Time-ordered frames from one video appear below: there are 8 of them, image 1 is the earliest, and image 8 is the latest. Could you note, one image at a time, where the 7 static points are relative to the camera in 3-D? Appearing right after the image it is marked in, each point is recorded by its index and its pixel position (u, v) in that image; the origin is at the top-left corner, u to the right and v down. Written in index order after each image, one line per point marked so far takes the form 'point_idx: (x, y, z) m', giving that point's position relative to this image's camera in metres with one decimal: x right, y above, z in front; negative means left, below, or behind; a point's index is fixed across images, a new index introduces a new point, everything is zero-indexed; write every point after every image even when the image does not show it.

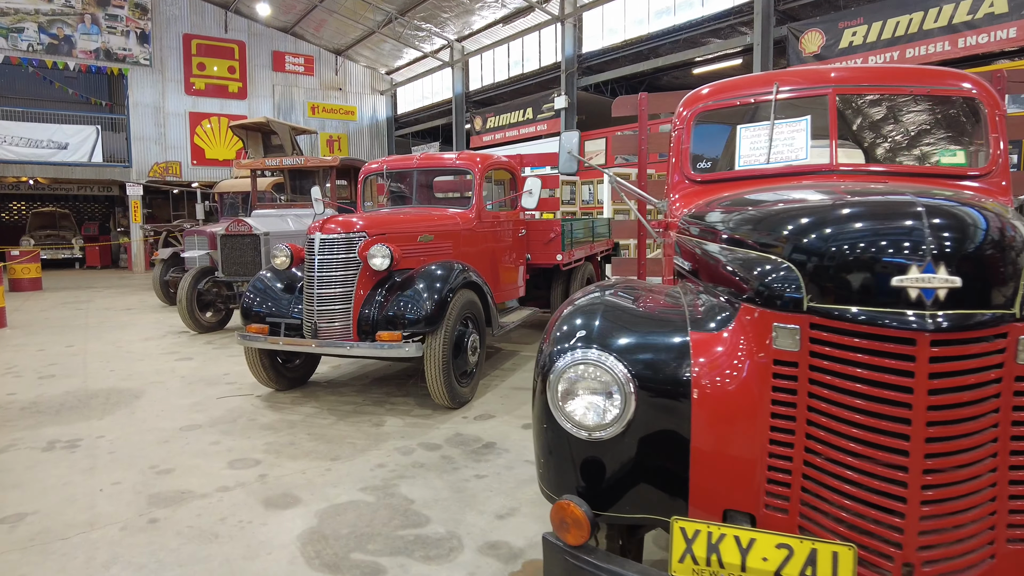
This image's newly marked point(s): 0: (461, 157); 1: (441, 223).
0: (-0.4, +1.0, +5.3) m
1: (-0.5, +0.4, +4.8) m
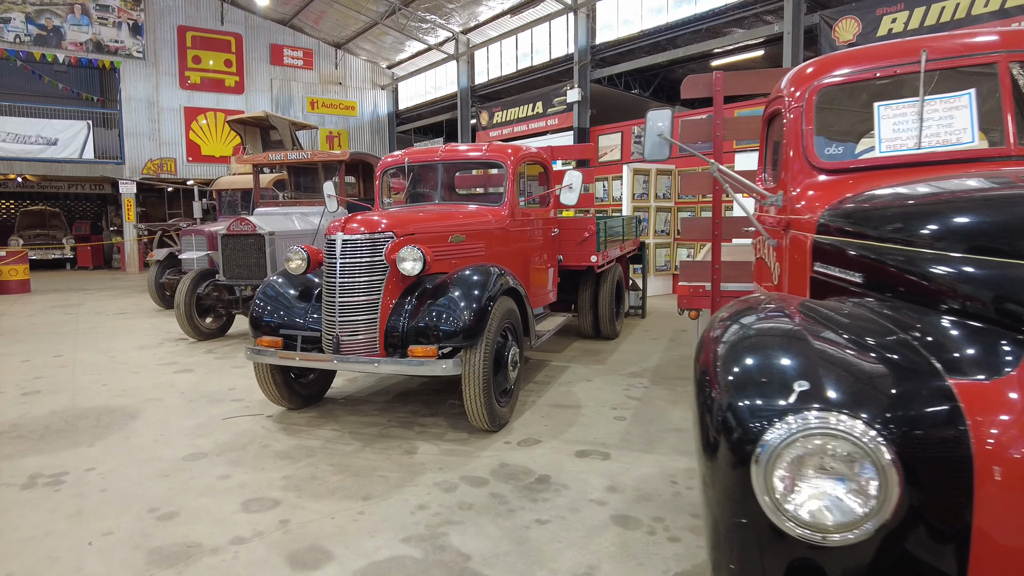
0: (-0.1, +1.0, +4.8) m
1: (-0.2, +0.4, +4.3) m
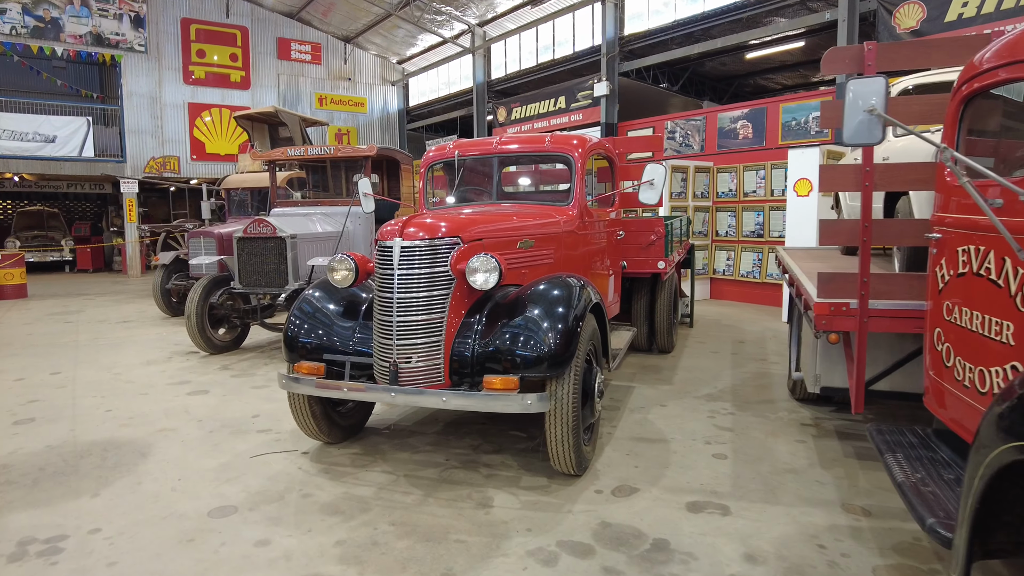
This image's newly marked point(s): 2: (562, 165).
0: (+0.3, +0.9, +4.1) m
1: (+0.1, +0.3, +3.7) m
2: (+0.3, +0.7, +4.1) m
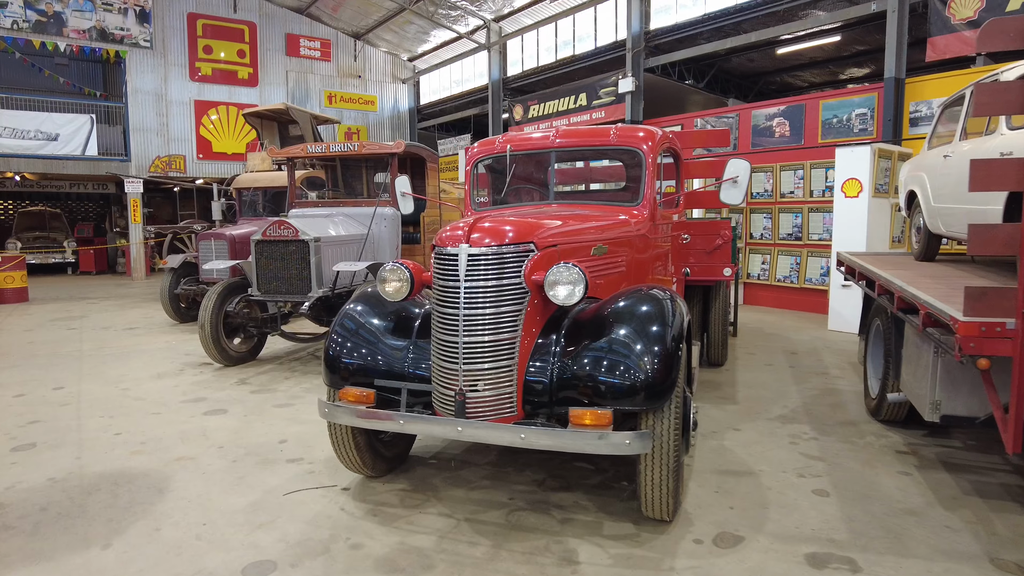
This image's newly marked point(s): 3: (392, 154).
0: (+0.6, +0.8, +3.7) m
1: (+0.5, +0.3, +3.2) m
2: (+0.6, +0.7, +3.7) m
3: (-1.1, +1.2, +6.2) m
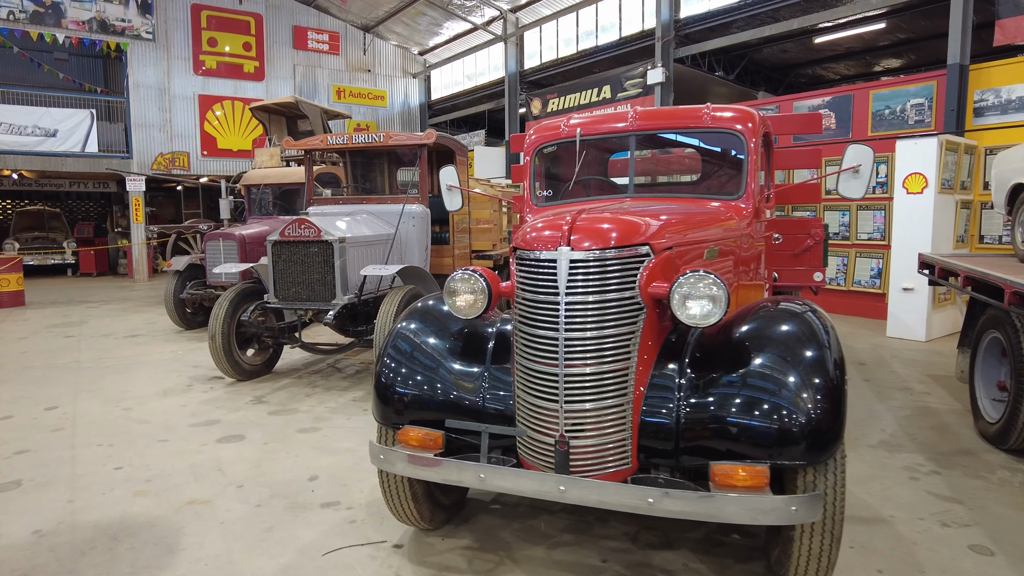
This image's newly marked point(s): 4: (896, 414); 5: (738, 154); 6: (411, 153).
0: (+0.9, +0.8, +3.1) m
1: (+0.8, +0.2, +2.6) m
2: (+0.9, +0.6, +3.1) m
3: (-0.8, +1.1, +5.6) m
4: (+2.3, -0.8, +4.2) m
5: (+1.0, +0.6, +3.1) m
6: (-0.9, +1.1, +5.7) m
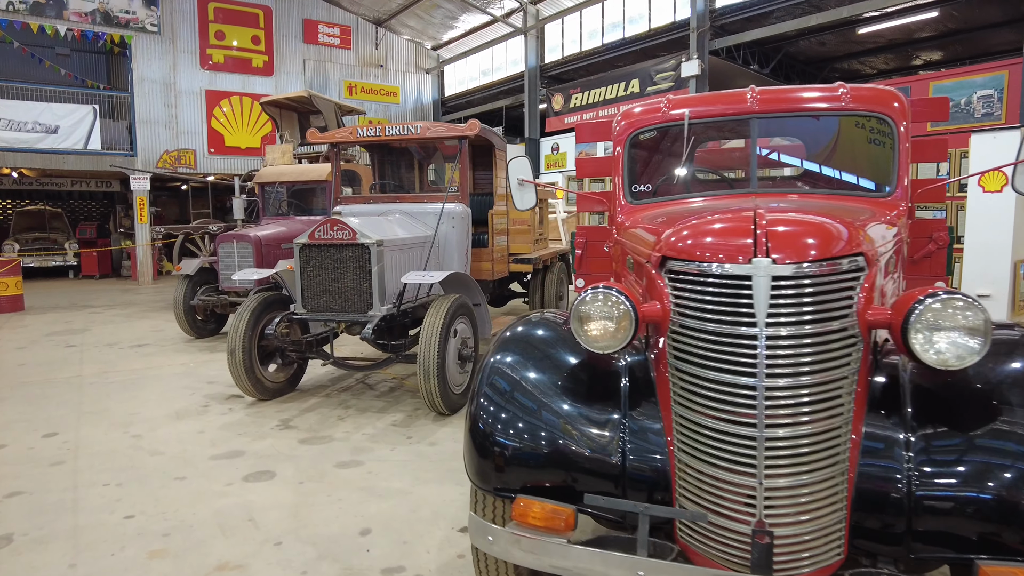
0: (+1.2, +0.7, +2.6) m
1: (+1.1, +0.2, +2.1) m
2: (+1.3, +0.6, +2.6) m
3: (-0.4, +1.1, +5.0) m
4: (+2.7, -0.8, +3.7) m
5: (+1.3, +0.5, +2.5) m
6: (-0.5, +1.0, +5.1) m
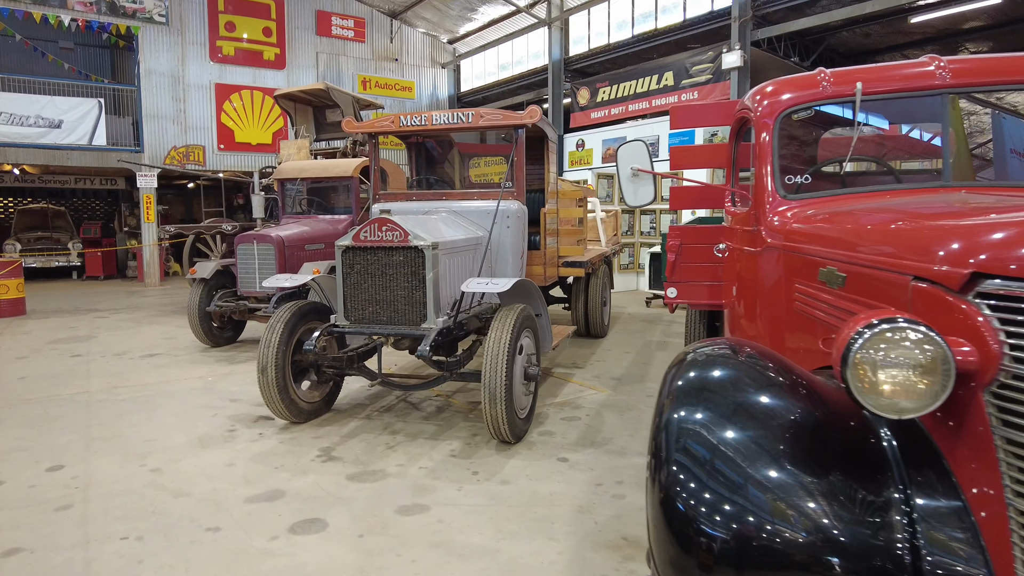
0: (+1.6, +0.7, +2.1) m
1: (+1.5, +0.1, +1.6) m
2: (+1.7, +0.5, +2.0) m
3: (0.0, +1.0, +4.5) m
4: (+3.1, -0.9, +3.1) m
5: (+1.7, +0.5, +2.0) m
6: (-0.1, +1.0, +4.6) m
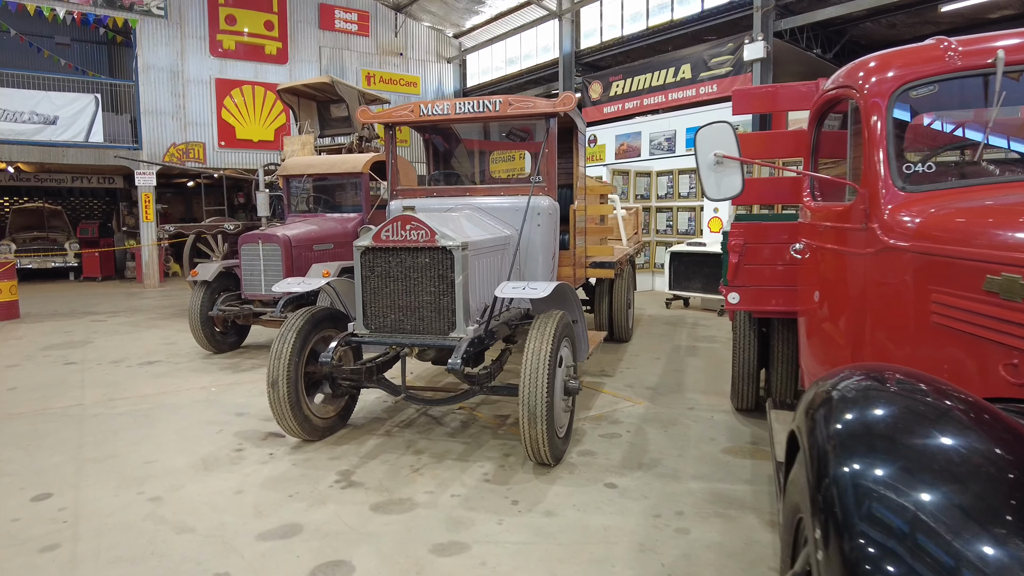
0: (+1.8, +0.7, +1.7) m
1: (+1.7, +0.1, +1.2) m
2: (+1.9, +0.5, +1.7) m
3: (+0.1, +1.0, +4.1) m
4: (+3.3, -0.9, +2.8) m
5: (+1.9, +0.5, +1.6) m
6: (0.0, +1.0, +4.2) m
